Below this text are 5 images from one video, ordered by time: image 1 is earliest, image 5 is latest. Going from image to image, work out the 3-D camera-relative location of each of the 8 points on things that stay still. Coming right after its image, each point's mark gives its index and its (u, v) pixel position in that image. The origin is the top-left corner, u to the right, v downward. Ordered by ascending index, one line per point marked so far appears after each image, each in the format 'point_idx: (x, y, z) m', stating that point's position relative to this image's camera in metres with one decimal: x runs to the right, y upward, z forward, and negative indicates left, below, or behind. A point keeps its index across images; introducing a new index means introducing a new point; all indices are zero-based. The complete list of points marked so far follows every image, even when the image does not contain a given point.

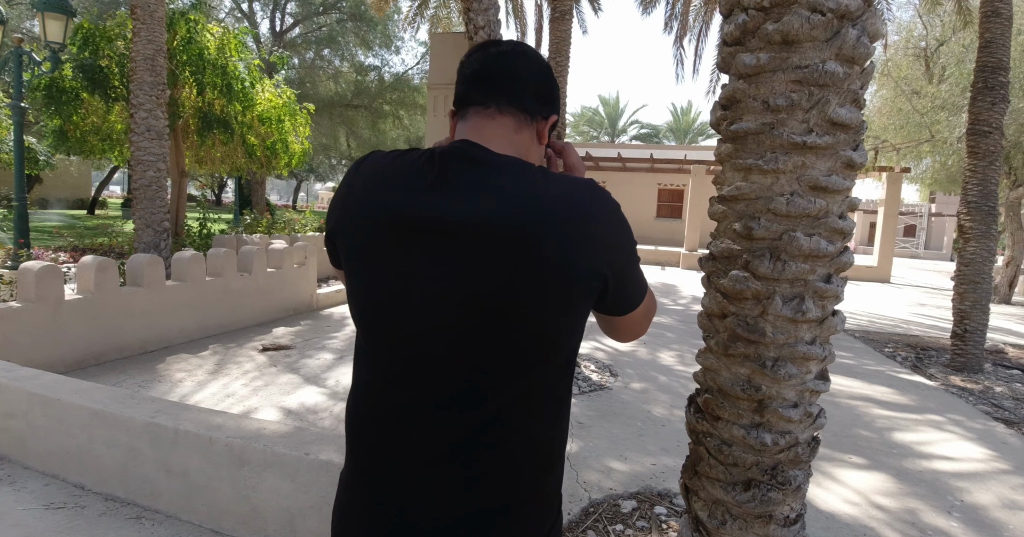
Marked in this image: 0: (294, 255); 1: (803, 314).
0: (-2.7, +0.2, +6.8) m
1: (+0.9, -0.1, +1.6) m
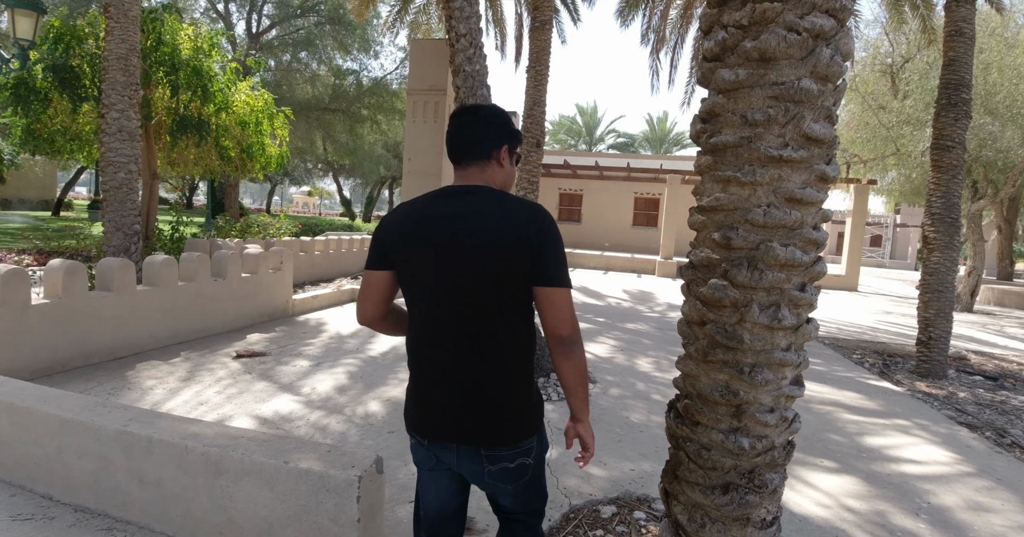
0: (-3.0, +0.1, +6.7) m
1: (+0.8, -0.2, +1.7) m
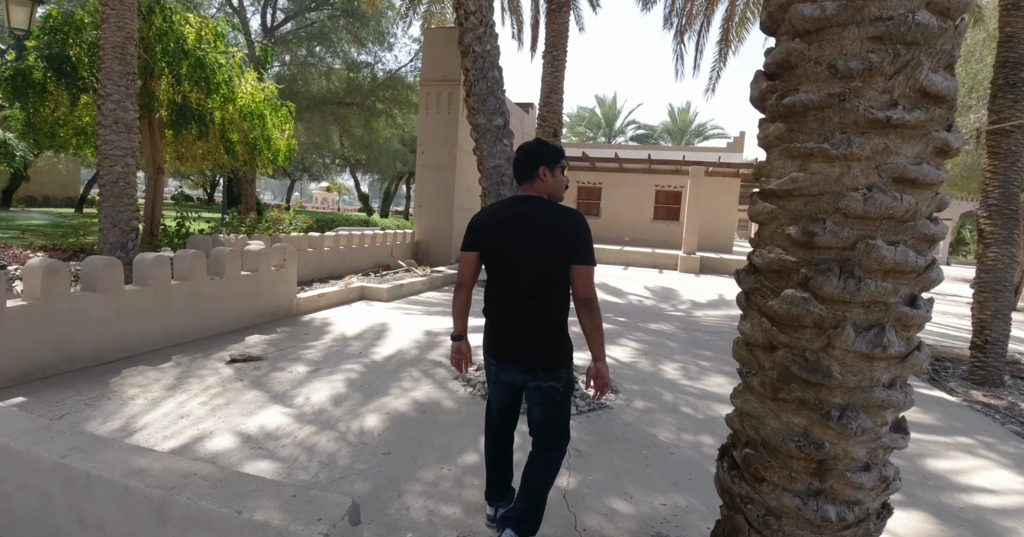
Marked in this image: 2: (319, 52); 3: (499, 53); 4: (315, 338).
0: (-2.8, +0.1, +6.4) m
1: (+0.8, -0.2, +1.2) m
2: (-6.9, +7.8, +19.6) m
3: (-0.1, +2.0, +5.1) m
4: (-2.1, -0.7, +5.7) m
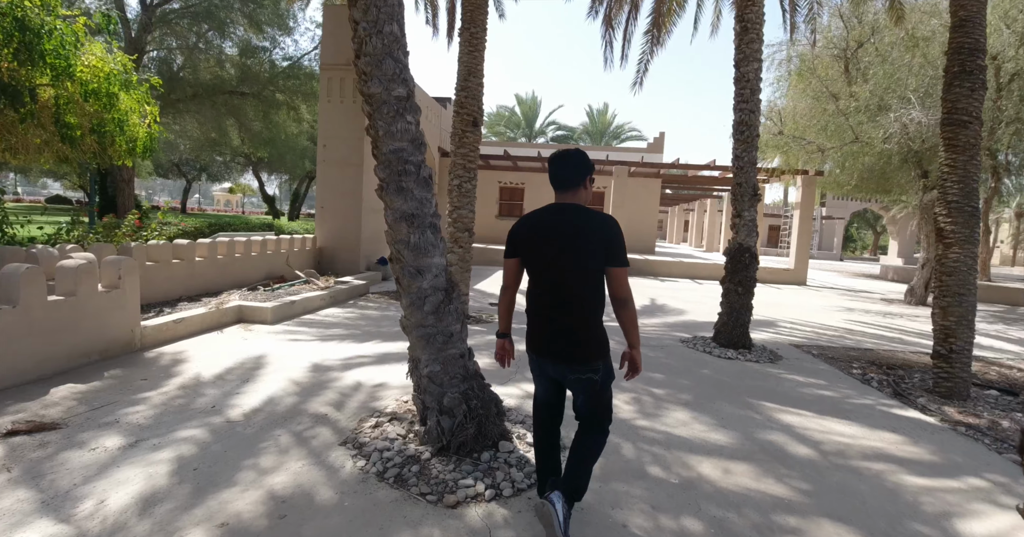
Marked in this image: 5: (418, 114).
0: (-3.6, 0.0, +4.8) m
1: (+0.7, -0.3, +0.2) m
2: (-9.7, +7.4, +17.3) m
3: (-0.8, +1.9, +3.9) m
4: (-2.7, -0.9, +4.2) m
5: (-0.6, +1.0, +3.6) m
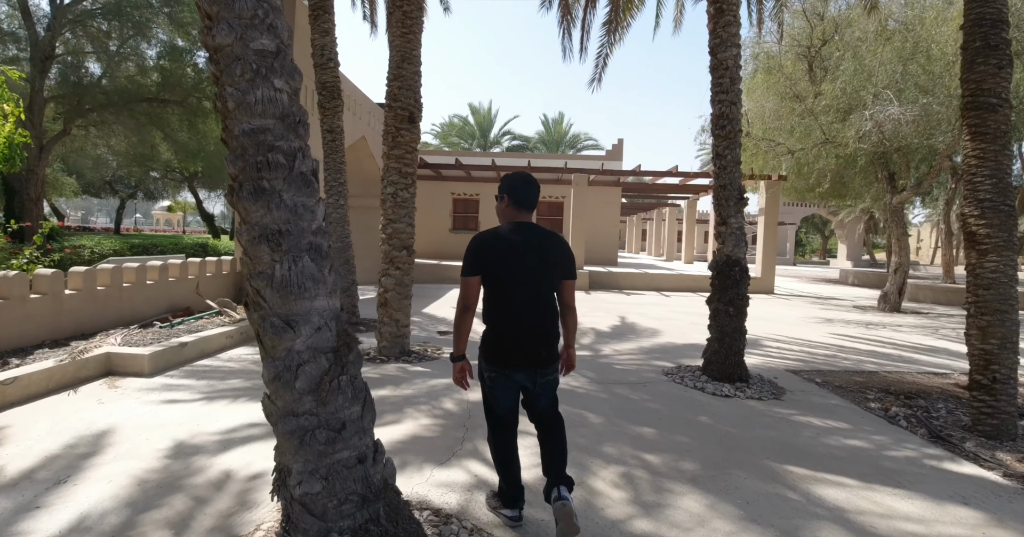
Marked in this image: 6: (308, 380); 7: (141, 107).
0: (-4.0, -0.4, +3.3) m
1: (+0.7, -0.3, -0.9) m
2: (-11.2, +6.6, +15.5) m
3: (-1.2, +1.7, +2.7) m
4: (-3.0, -1.2, +2.8) m
5: (-1.0, +0.8, +2.4) m
6: (-0.7, -0.4, +2.0) m
7: (-10.9, +4.8, +16.0) m
